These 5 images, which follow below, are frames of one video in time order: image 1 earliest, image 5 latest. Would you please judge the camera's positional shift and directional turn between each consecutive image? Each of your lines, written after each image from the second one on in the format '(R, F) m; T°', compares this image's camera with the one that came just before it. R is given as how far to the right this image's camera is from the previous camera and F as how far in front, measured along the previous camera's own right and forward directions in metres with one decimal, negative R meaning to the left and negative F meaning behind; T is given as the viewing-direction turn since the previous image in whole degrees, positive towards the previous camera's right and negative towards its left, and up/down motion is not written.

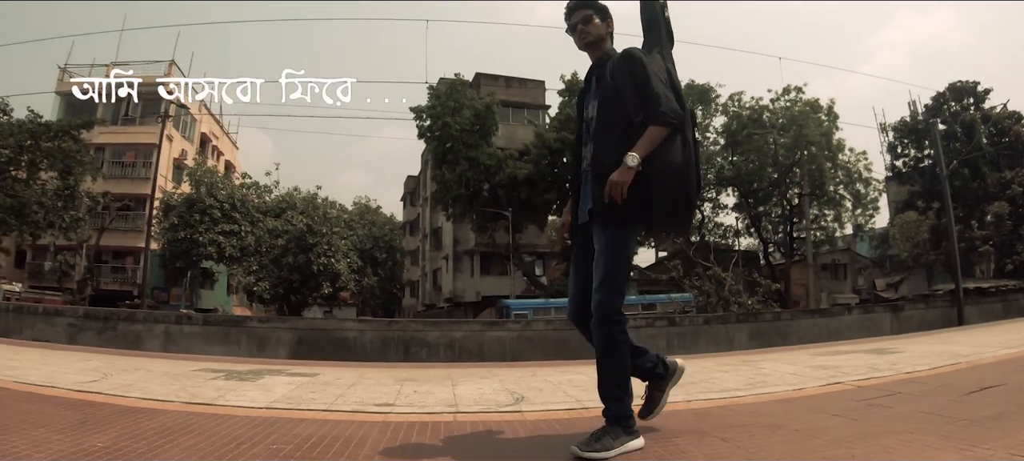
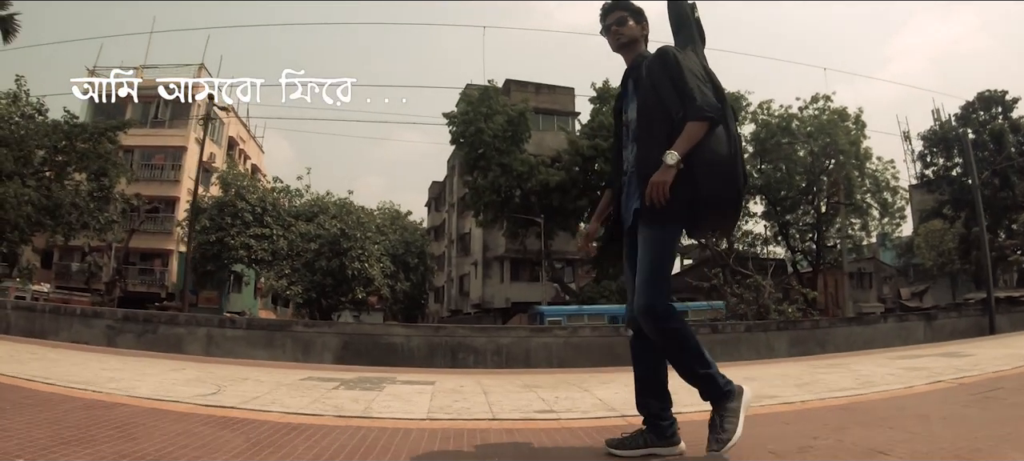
(-0.9, +0.1) m; 0°
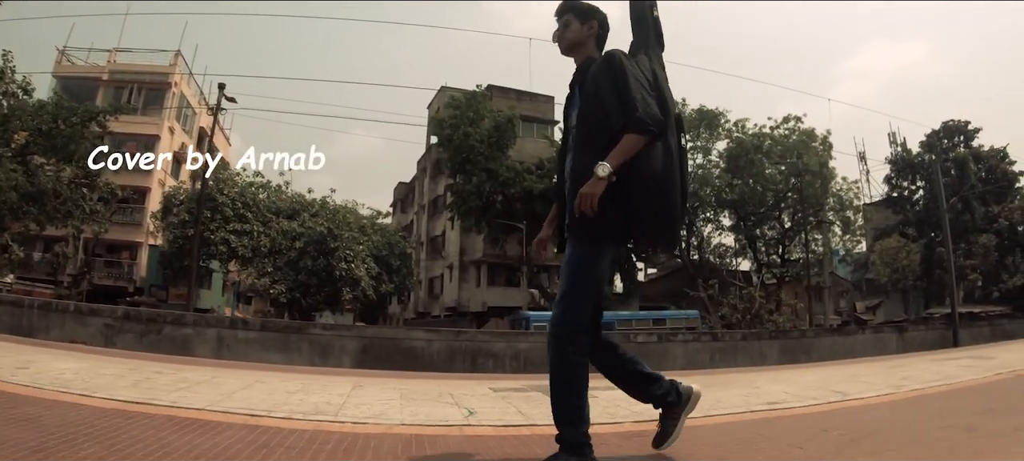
(-1.4, 0.0) m; +6°
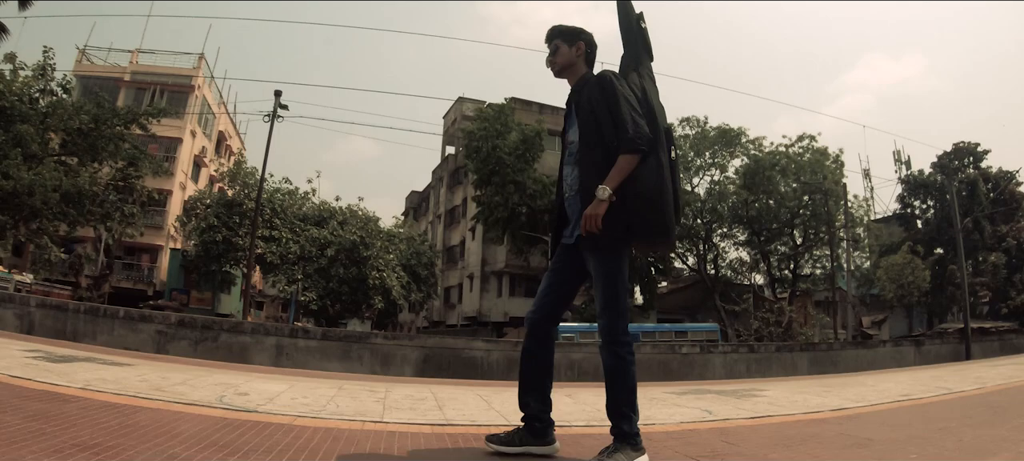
(-1.4, 0.0) m; +2°
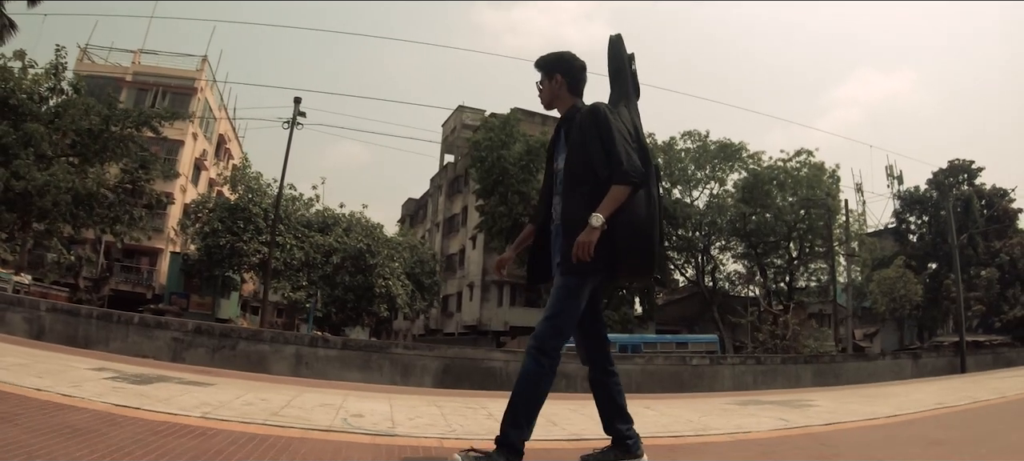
(-0.7, 0.0) m; +2°
